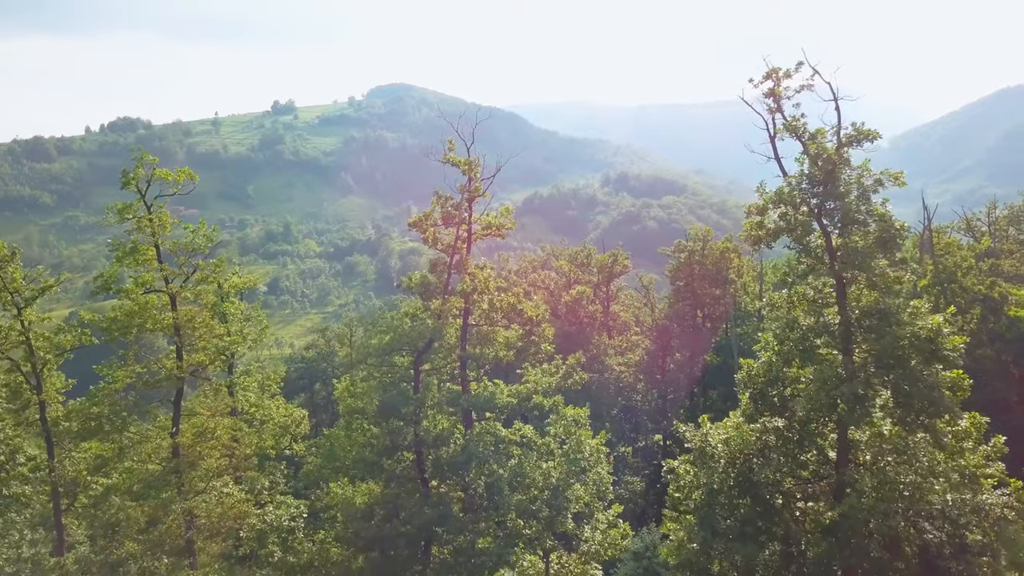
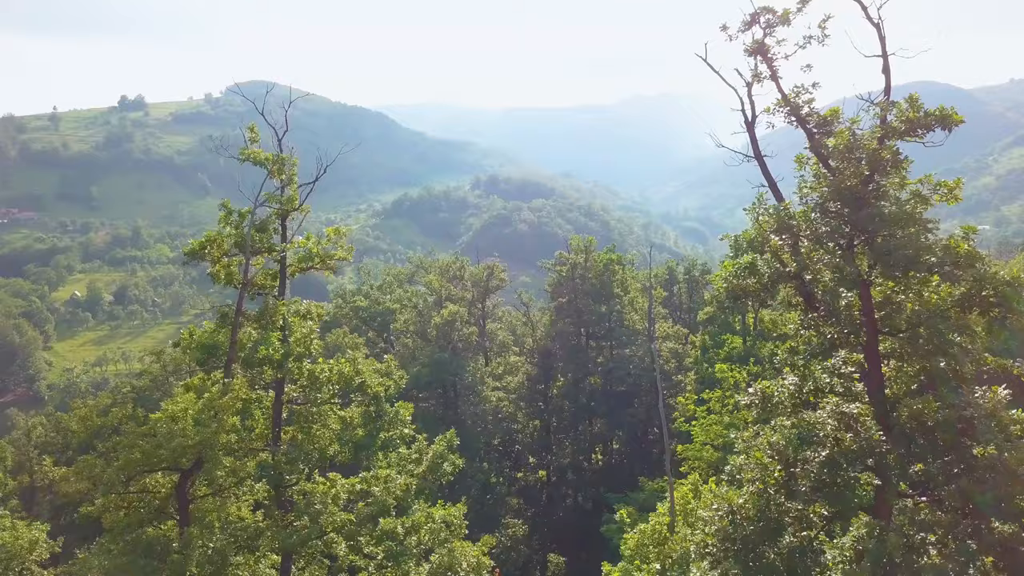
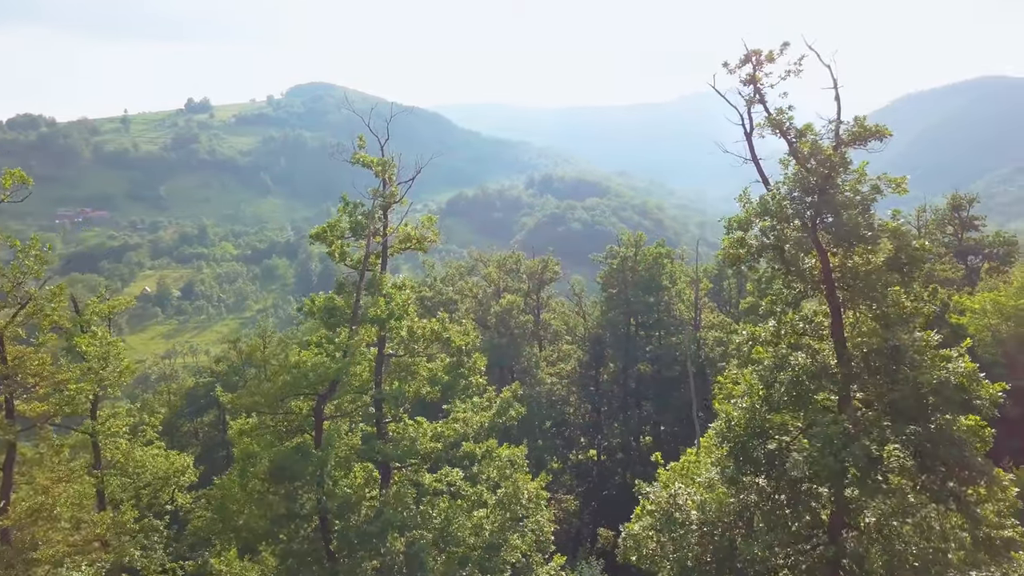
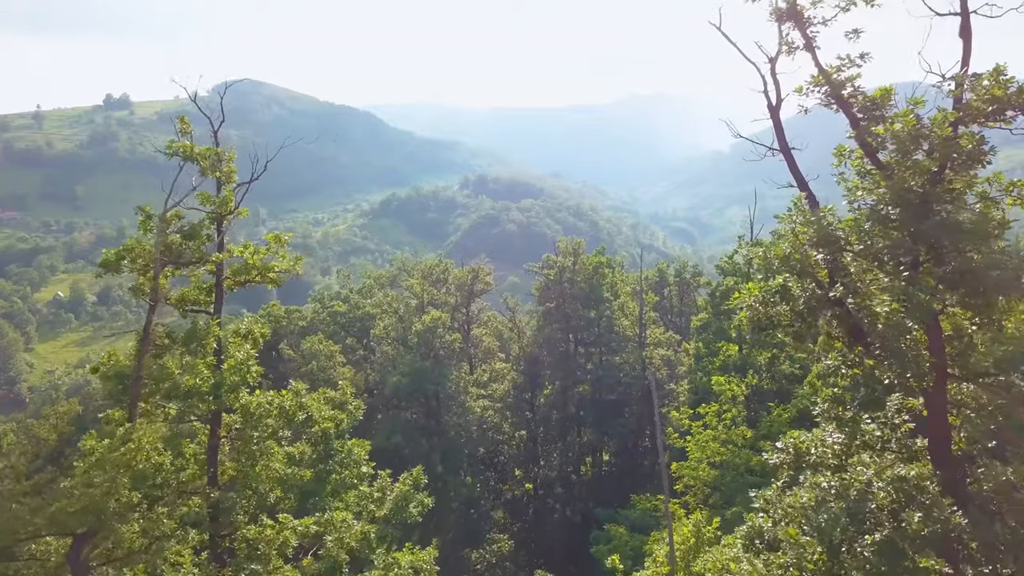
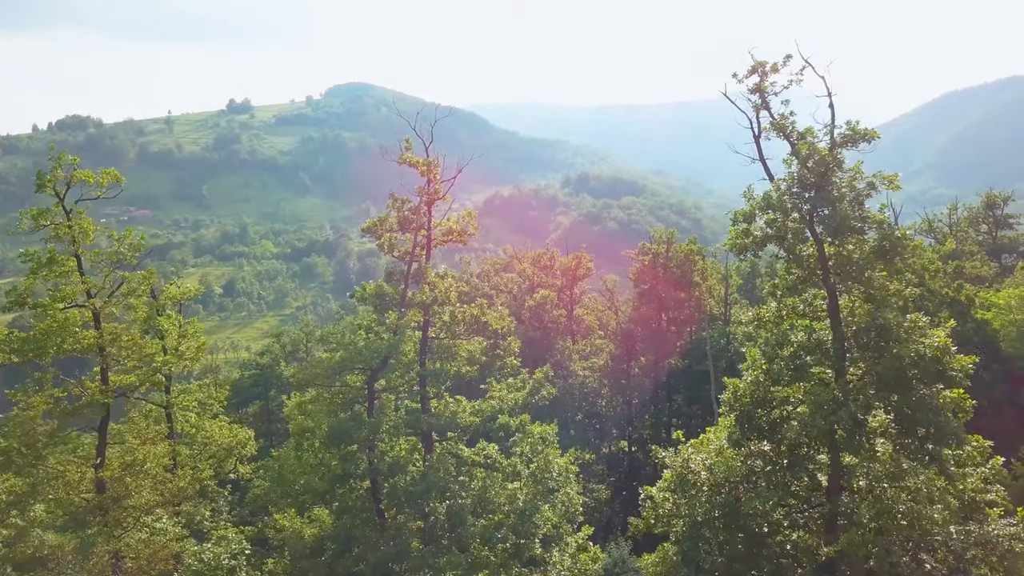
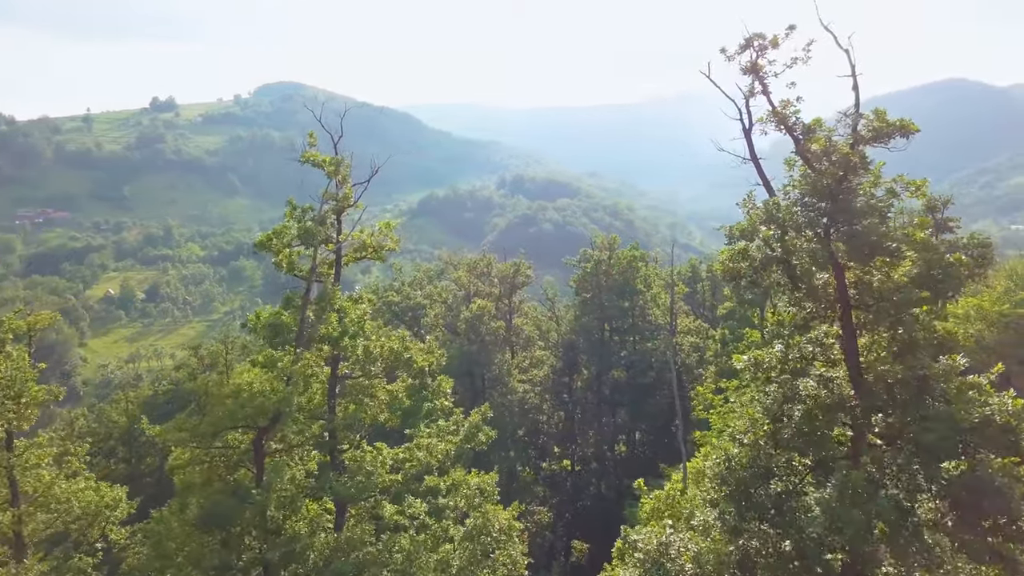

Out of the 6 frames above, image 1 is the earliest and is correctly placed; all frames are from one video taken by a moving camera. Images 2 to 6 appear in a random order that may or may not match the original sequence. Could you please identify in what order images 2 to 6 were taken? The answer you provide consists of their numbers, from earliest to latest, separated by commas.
5, 3, 6, 2, 4
